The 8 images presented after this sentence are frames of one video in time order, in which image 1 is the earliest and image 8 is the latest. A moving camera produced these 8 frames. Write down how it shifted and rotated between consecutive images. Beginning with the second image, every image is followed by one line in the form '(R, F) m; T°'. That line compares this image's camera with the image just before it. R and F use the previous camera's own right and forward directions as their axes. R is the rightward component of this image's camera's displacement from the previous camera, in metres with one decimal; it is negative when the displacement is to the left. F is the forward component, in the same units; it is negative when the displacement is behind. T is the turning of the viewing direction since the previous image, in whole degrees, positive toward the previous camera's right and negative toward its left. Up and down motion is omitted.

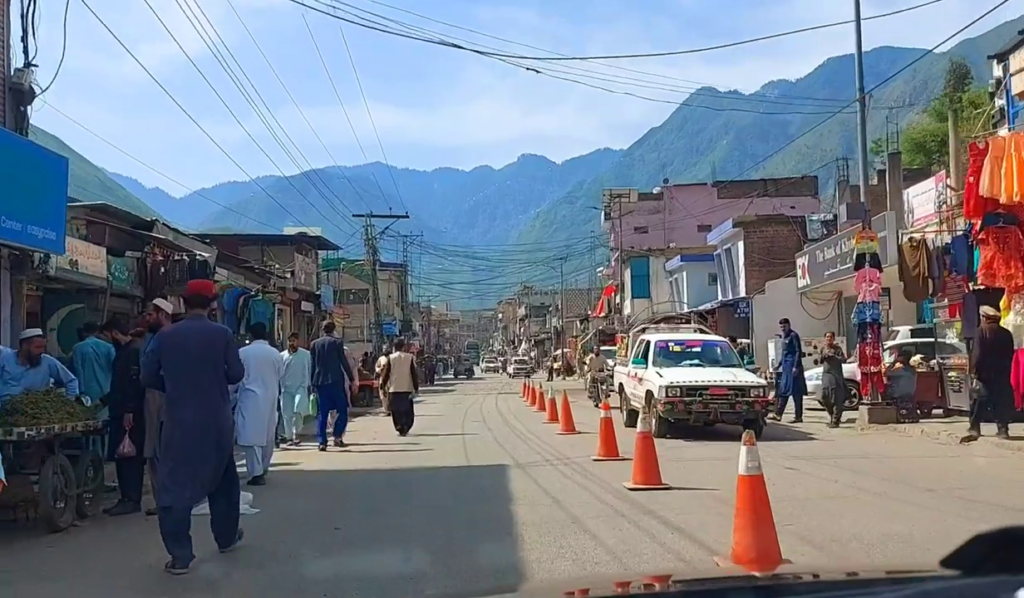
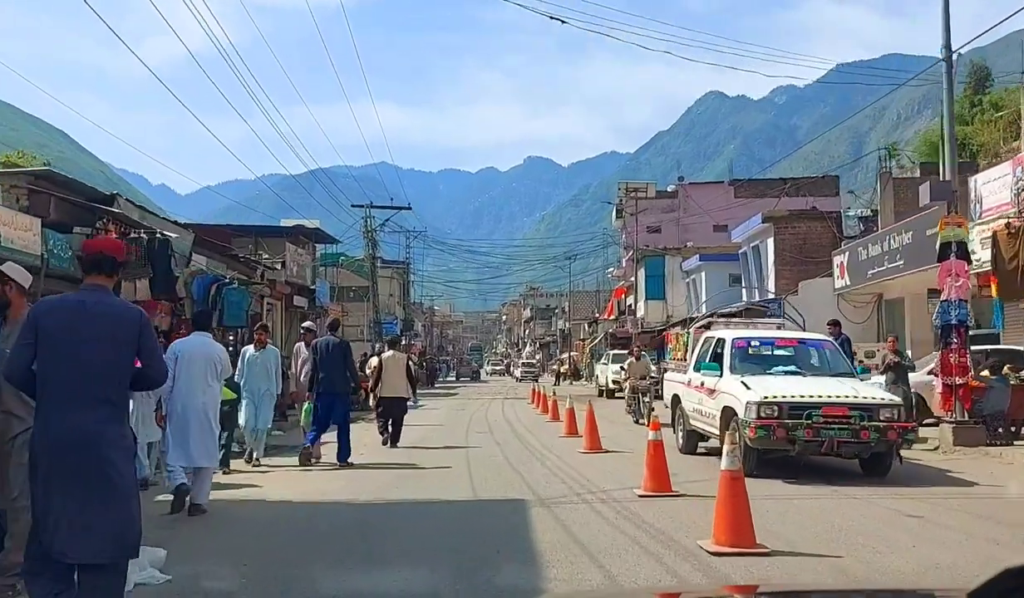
(-0.2, +3.1) m; 0°
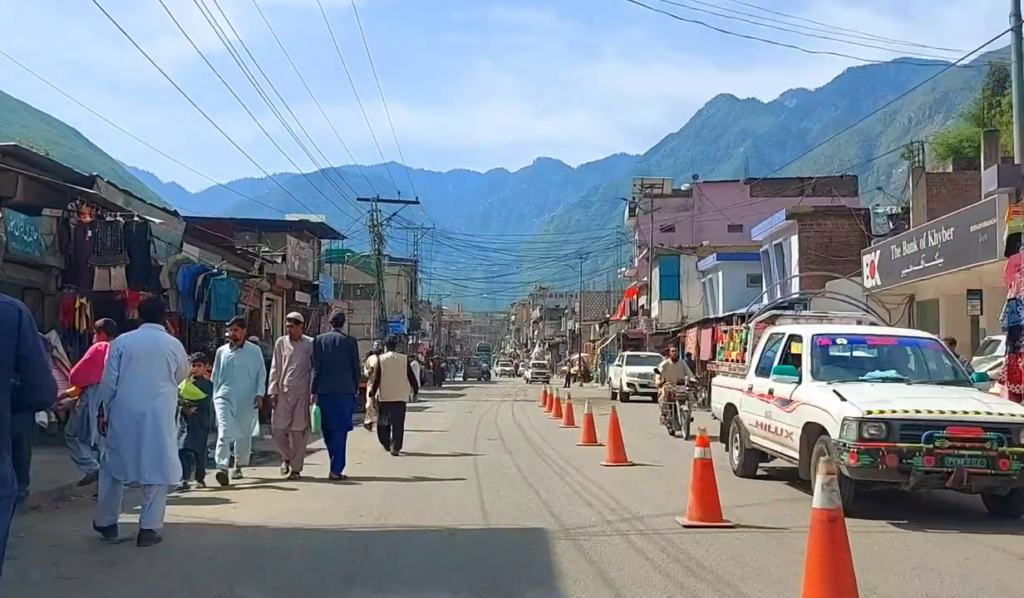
(-0.1, +1.7) m; 0°
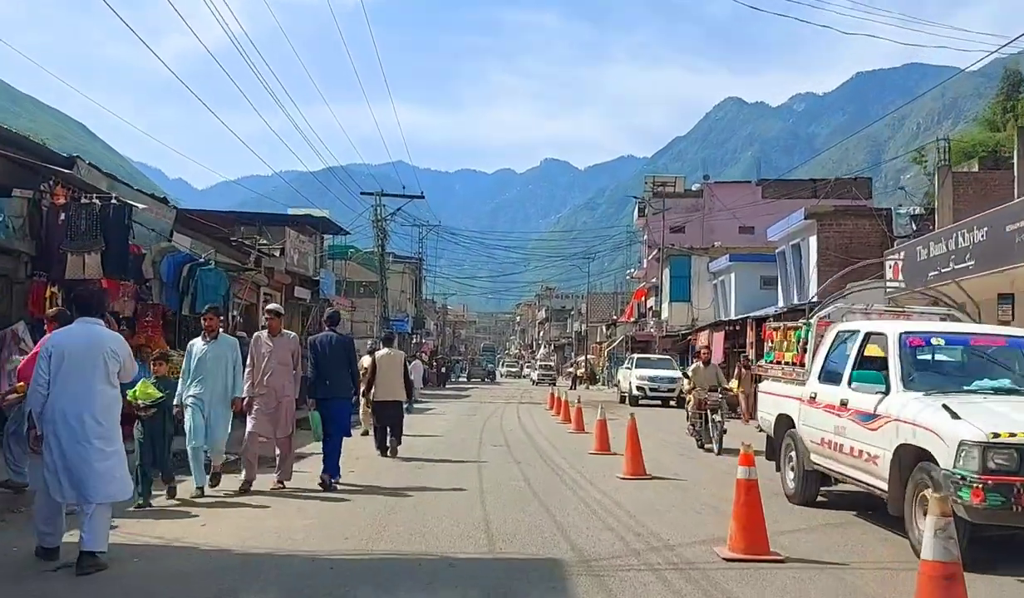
(0.0, +1.3) m; 0°
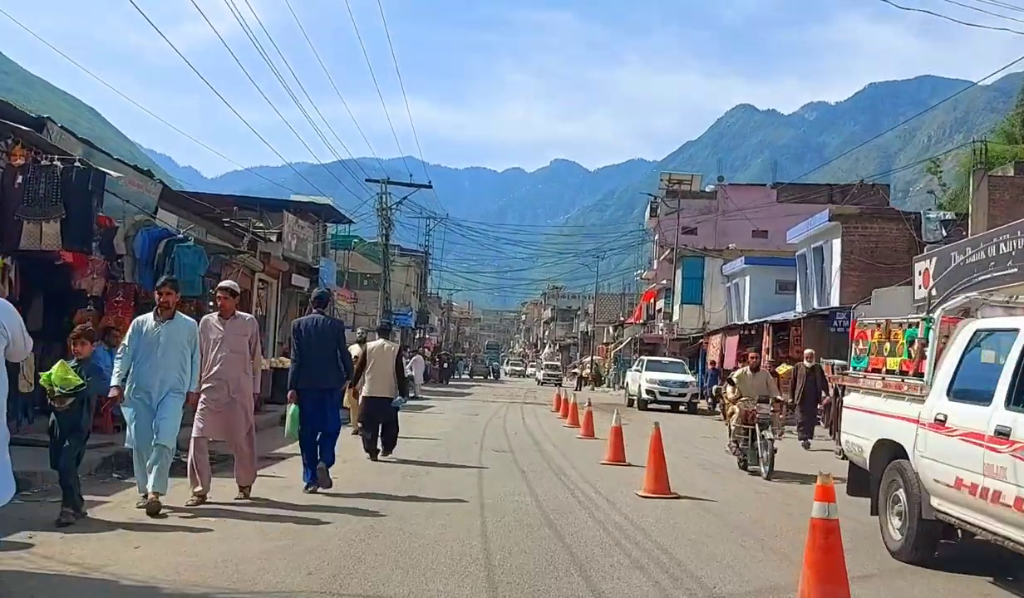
(-0.1, +1.6) m; 0°
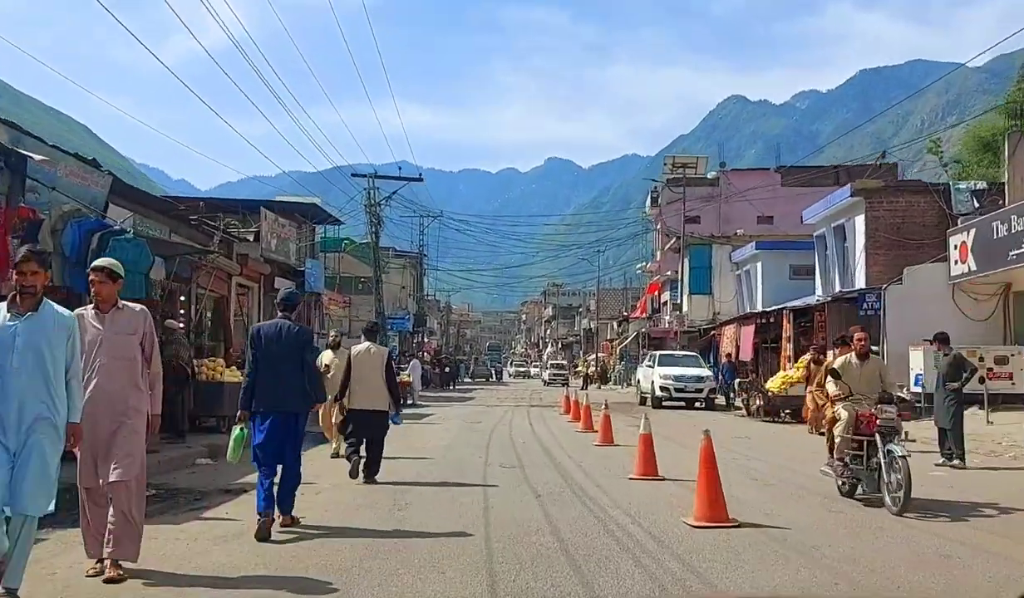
(0.0, +2.4) m; 0°
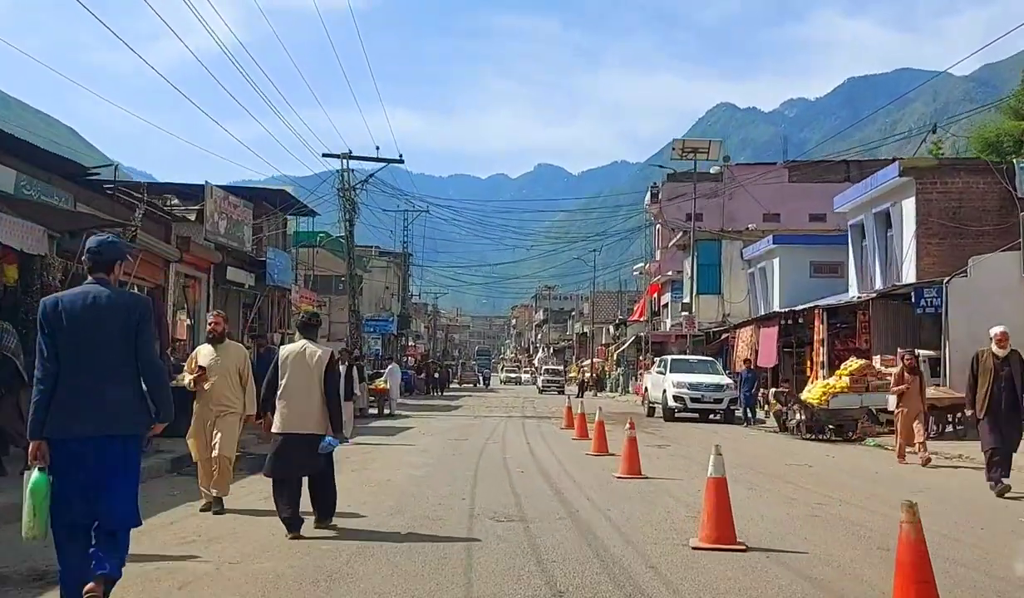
(-0.1, +4.4) m; +1°
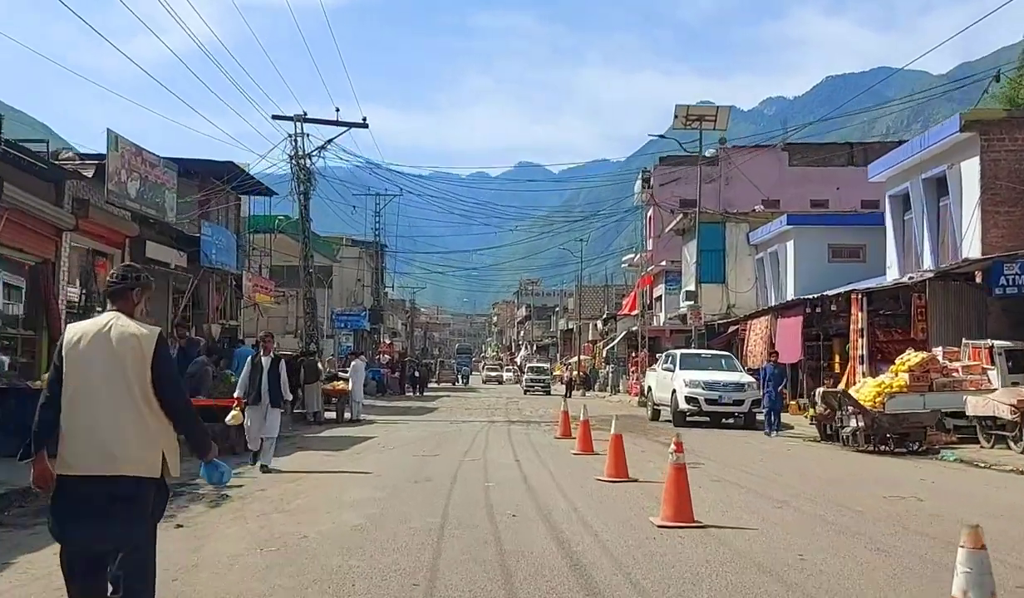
(0.0, +4.6) m; +1°
